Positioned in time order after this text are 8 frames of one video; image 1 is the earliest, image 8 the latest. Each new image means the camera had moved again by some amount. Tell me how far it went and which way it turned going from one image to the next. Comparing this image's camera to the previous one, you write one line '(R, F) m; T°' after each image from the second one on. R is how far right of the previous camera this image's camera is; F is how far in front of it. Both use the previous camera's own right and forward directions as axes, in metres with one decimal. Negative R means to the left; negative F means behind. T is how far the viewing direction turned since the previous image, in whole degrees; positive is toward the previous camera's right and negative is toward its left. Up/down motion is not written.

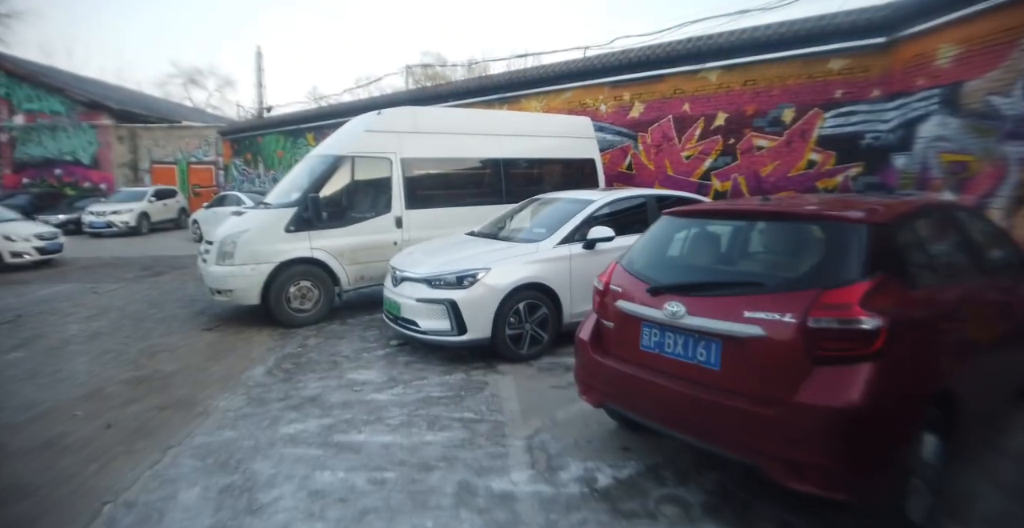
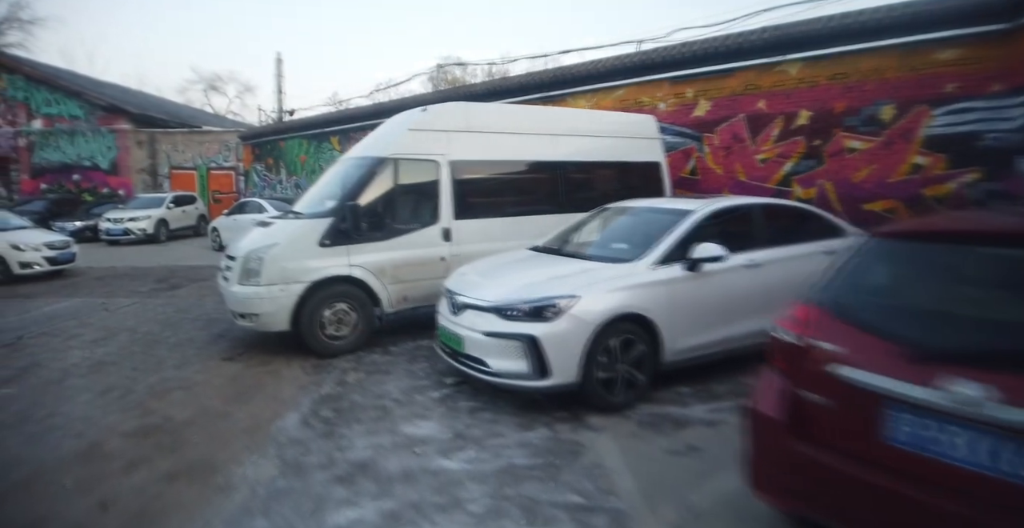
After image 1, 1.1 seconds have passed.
(-0.8, +1.0) m; -1°
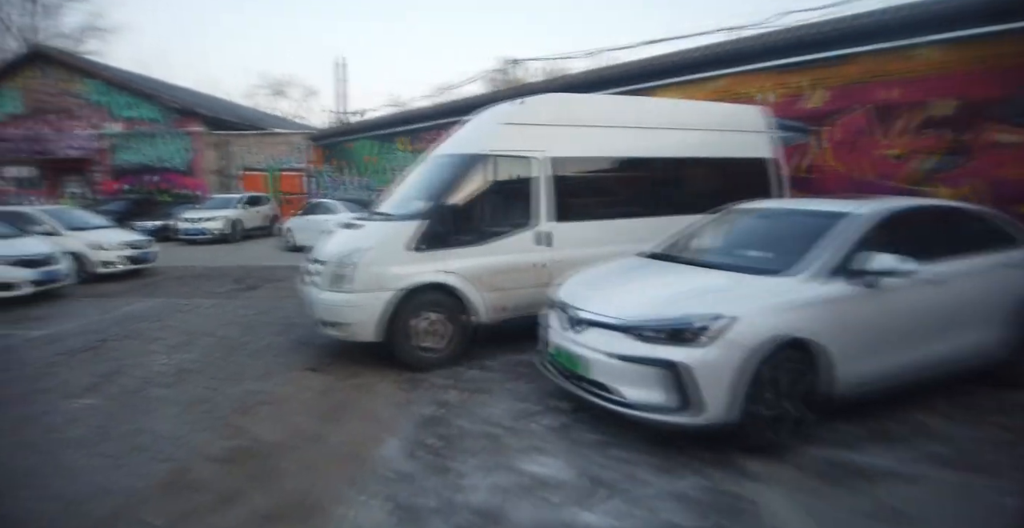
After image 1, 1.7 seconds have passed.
(-0.8, +0.6) m; -5°
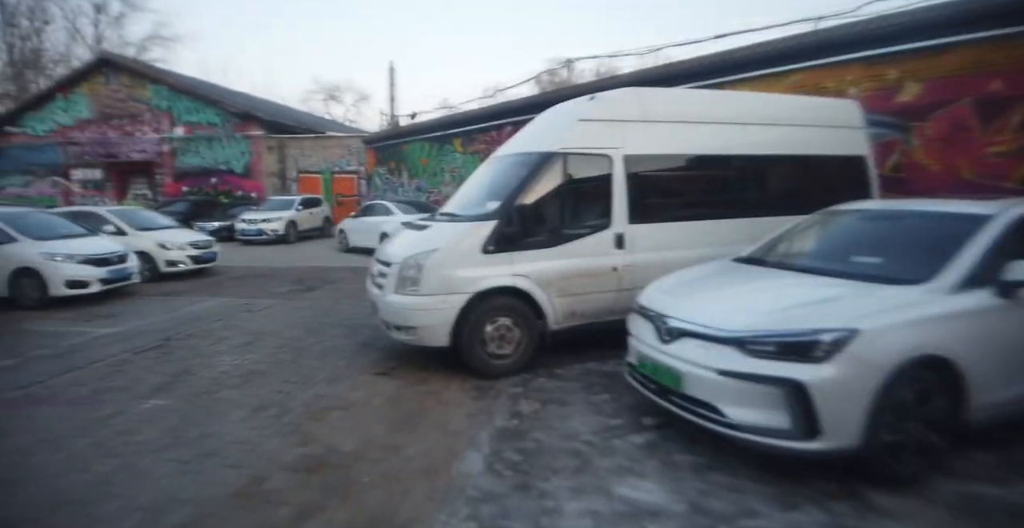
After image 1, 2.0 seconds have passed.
(-0.4, +0.3) m; -4°
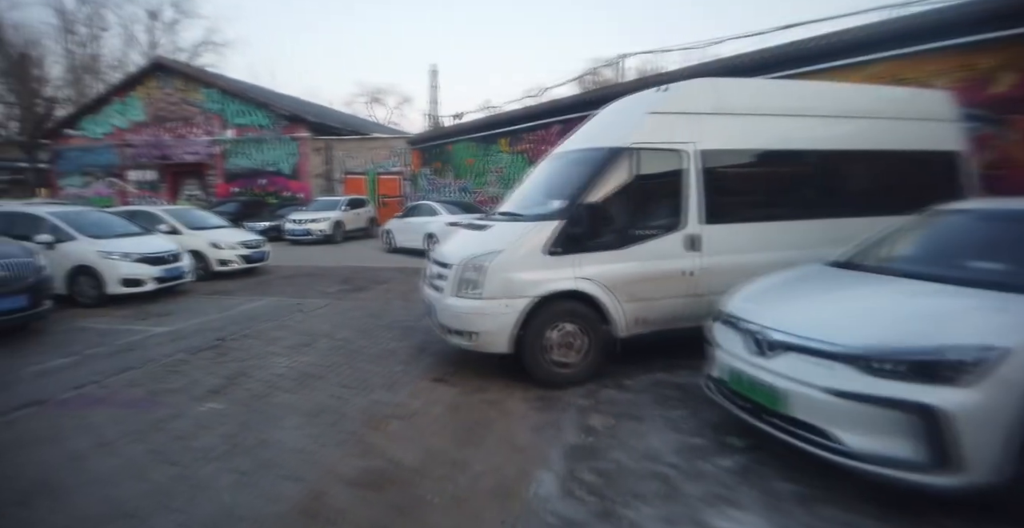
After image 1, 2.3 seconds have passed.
(-0.4, +0.3) m; -4°
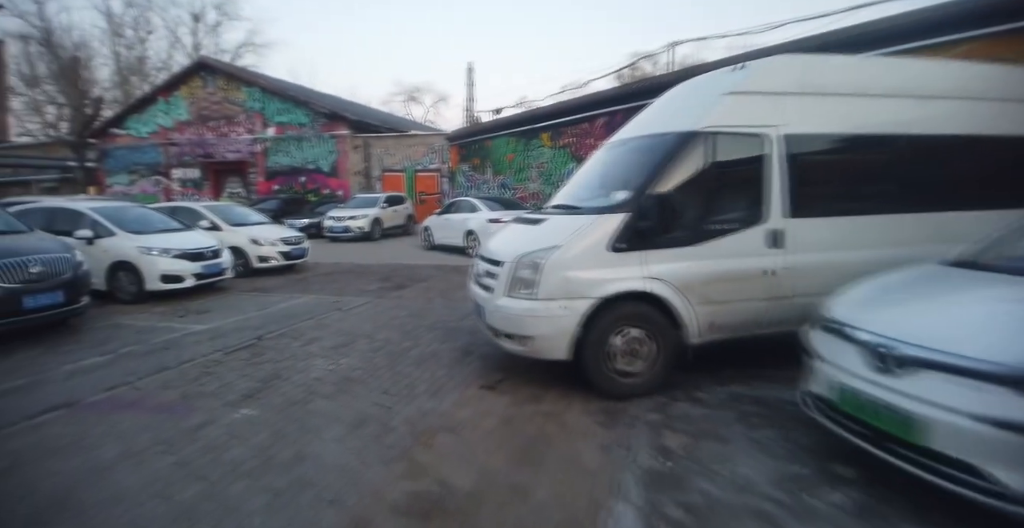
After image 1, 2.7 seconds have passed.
(-0.3, +0.4) m; -4°
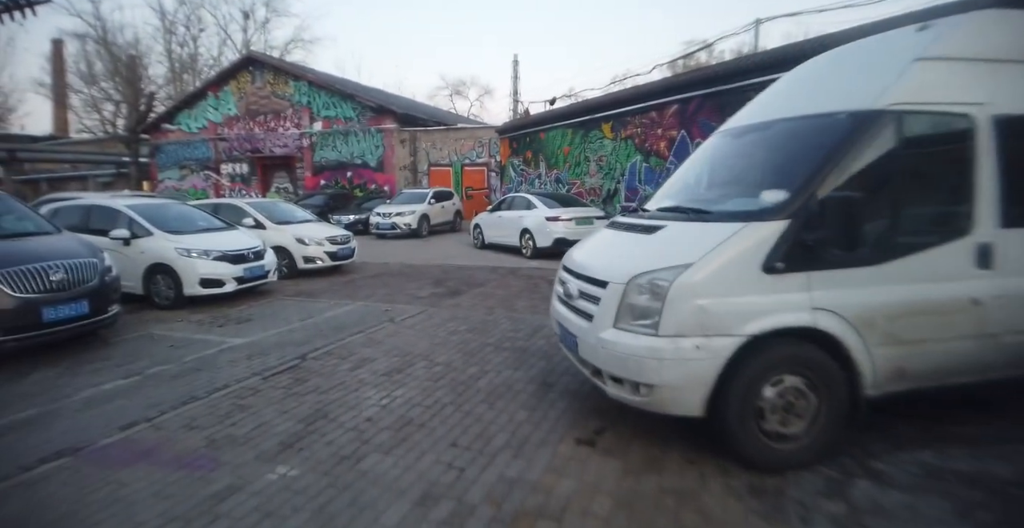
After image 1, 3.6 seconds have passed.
(-0.5, +0.9) m; -5°
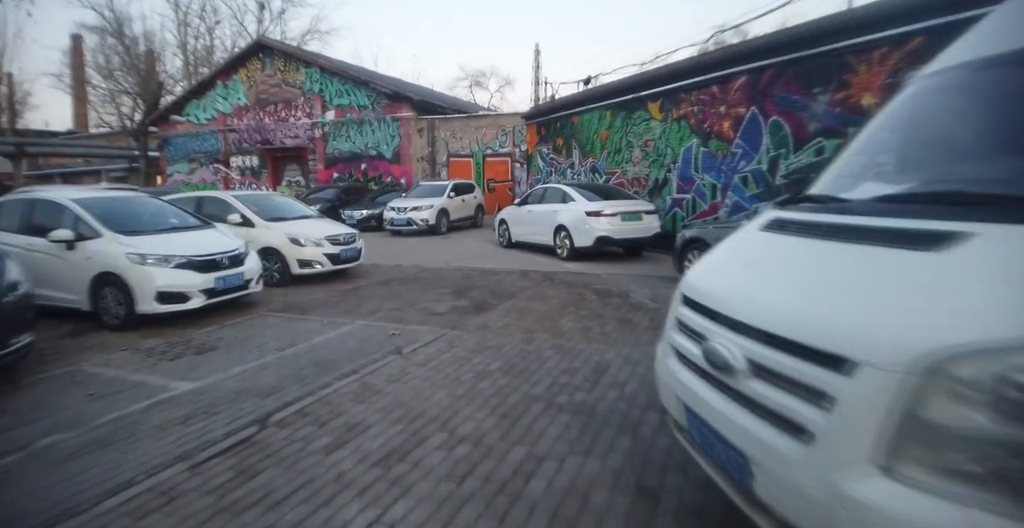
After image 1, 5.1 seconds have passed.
(-0.3, +1.5) m; -2°
